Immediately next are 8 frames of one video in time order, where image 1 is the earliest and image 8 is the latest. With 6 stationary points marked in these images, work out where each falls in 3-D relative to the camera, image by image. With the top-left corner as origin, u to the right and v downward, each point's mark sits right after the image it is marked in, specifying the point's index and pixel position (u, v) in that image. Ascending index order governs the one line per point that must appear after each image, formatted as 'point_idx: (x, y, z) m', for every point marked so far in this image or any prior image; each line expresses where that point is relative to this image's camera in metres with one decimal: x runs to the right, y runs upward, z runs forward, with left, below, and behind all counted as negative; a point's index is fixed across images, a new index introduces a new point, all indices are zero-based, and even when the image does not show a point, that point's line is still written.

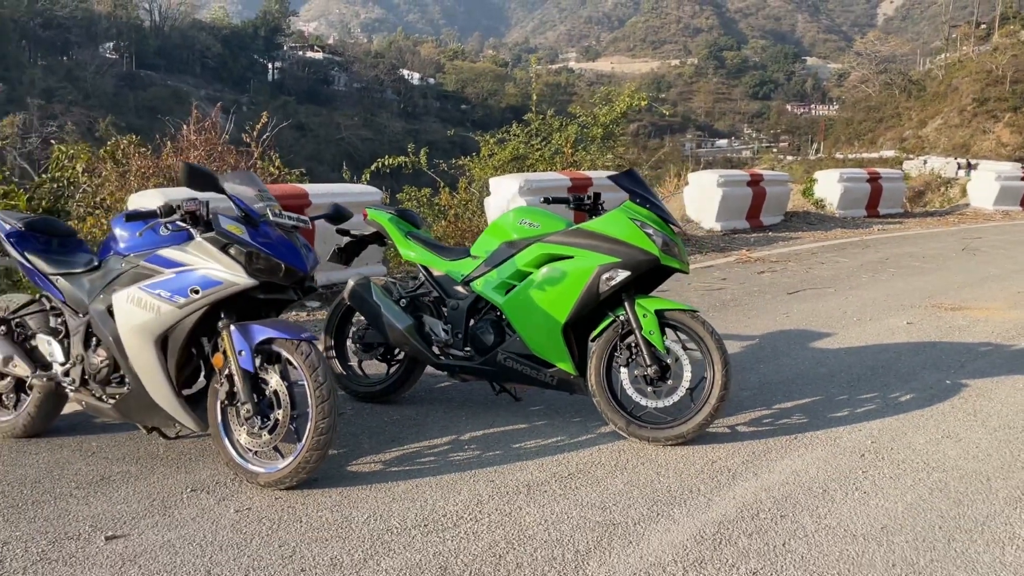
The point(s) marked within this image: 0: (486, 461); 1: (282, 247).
0: (-0.1, -0.8, +4.0) m
1: (-1.0, +0.2, +3.7) m
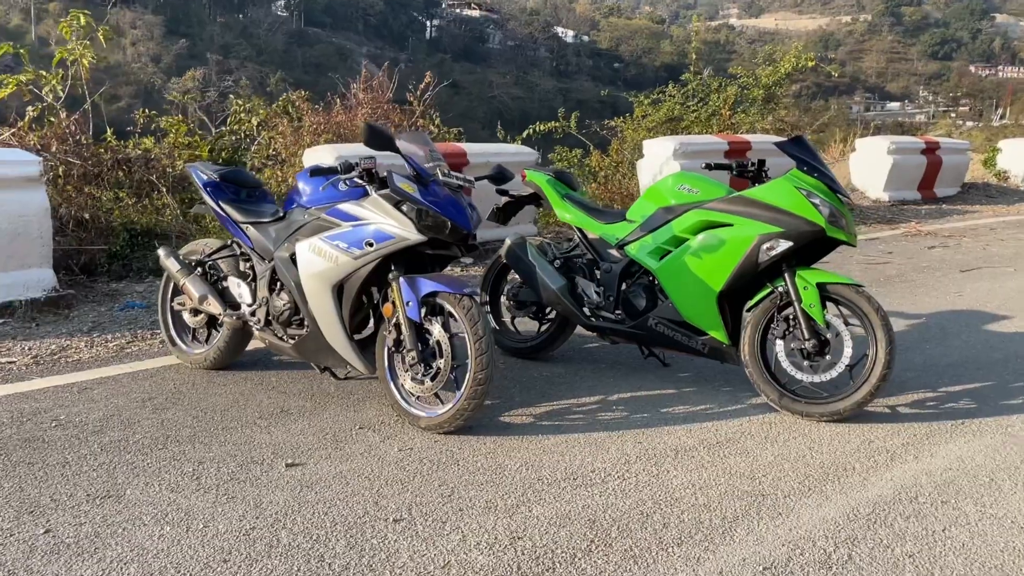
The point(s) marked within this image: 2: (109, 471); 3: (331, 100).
0: (+0.6, -0.7, +4.1) m
1: (-0.3, +0.4, +3.8) m
2: (-1.6, -0.7, +3.4) m
3: (-2.2, +2.3, +10.4) m
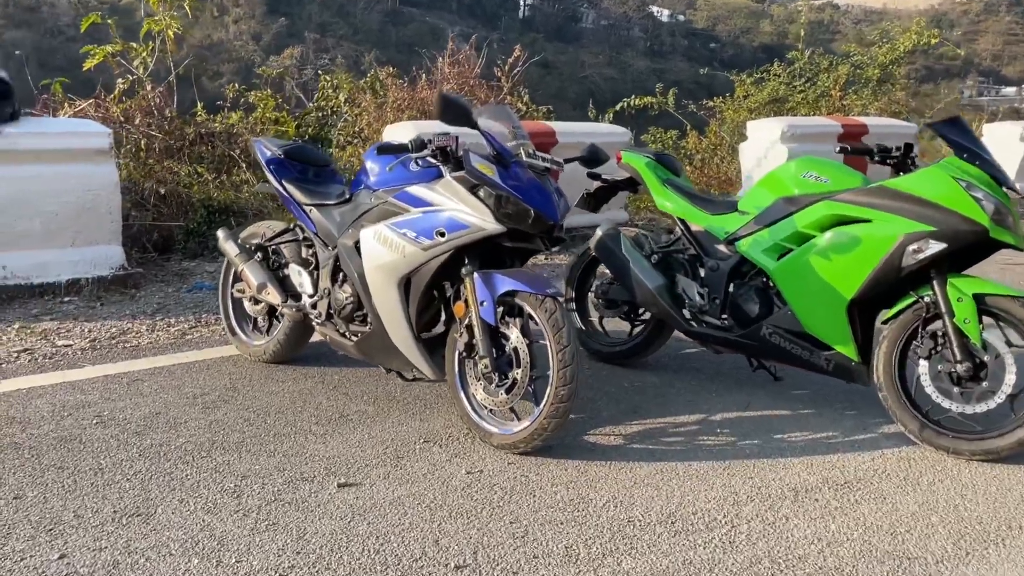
0: (+1.0, -0.7, +3.5) m
1: (+0.1, +0.4, +3.3) m
2: (-1.3, -0.7, +3.1) m
3: (-1.1, +2.5, +9.9) m
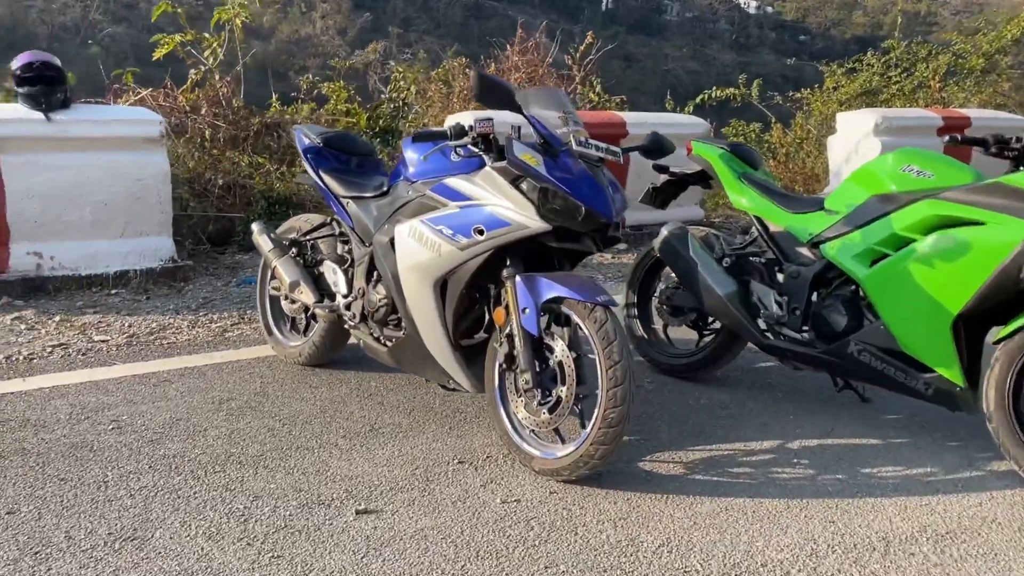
0: (+1.1, -0.7, +3.0) m
1: (+0.3, +0.3, +2.9) m
2: (-1.2, -0.7, +2.8) m
3: (-0.3, +2.5, +9.6) m
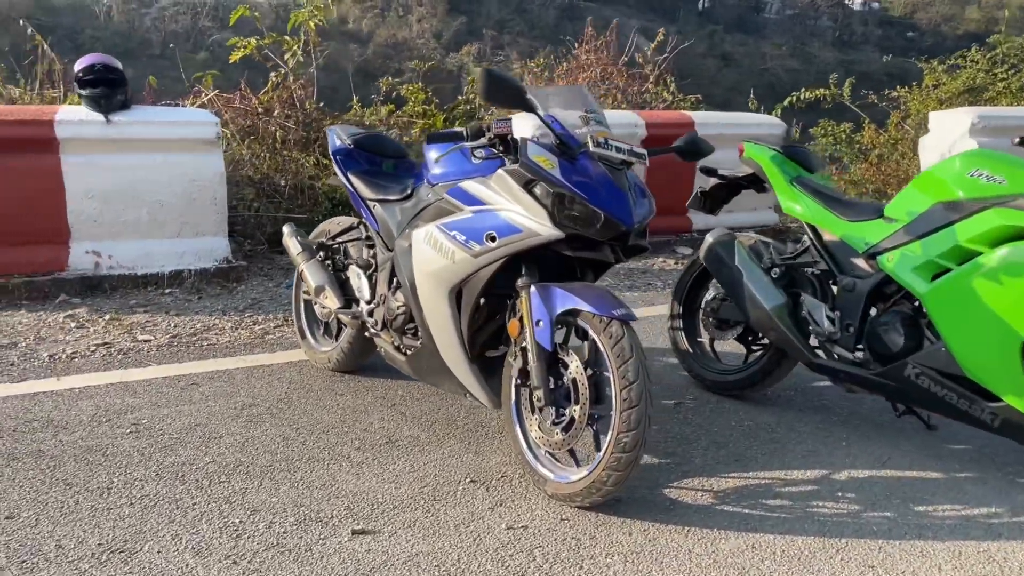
0: (+1.1, -0.8, +2.7) m
1: (+0.3, +0.3, +2.7) m
2: (-1.2, -0.7, +2.7) m
3: (+0.5, +2.5, +9.4) m
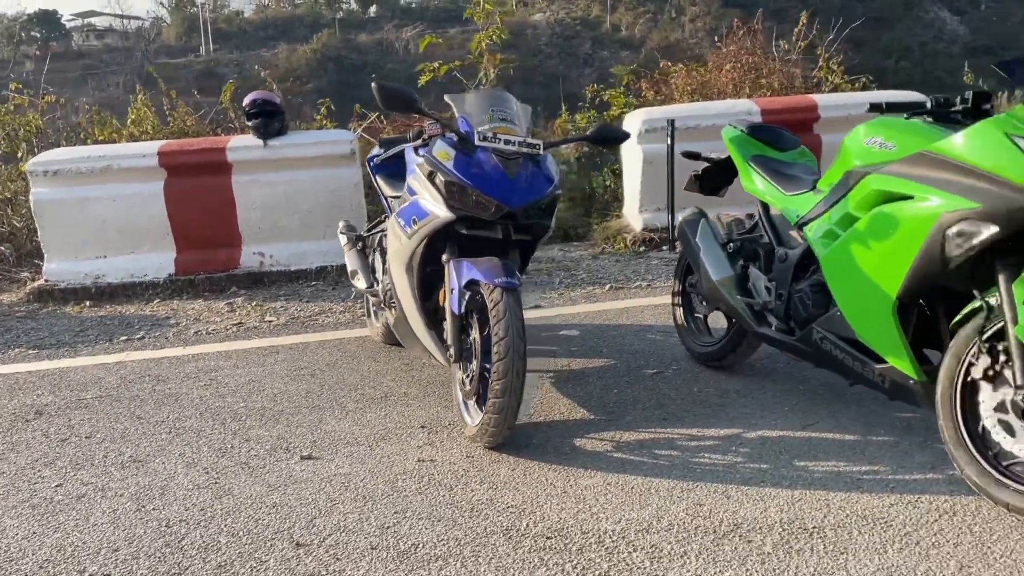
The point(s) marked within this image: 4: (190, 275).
0: (+0.8, -0.6, +2.9) m
1: (-0.1, +0.4, +3.2) m
2: (-1.4, -0.6, +3.7) m
3: (+2.2, +2.6, +9.5) m
4: (-2.4, +0.1, +6.5) m
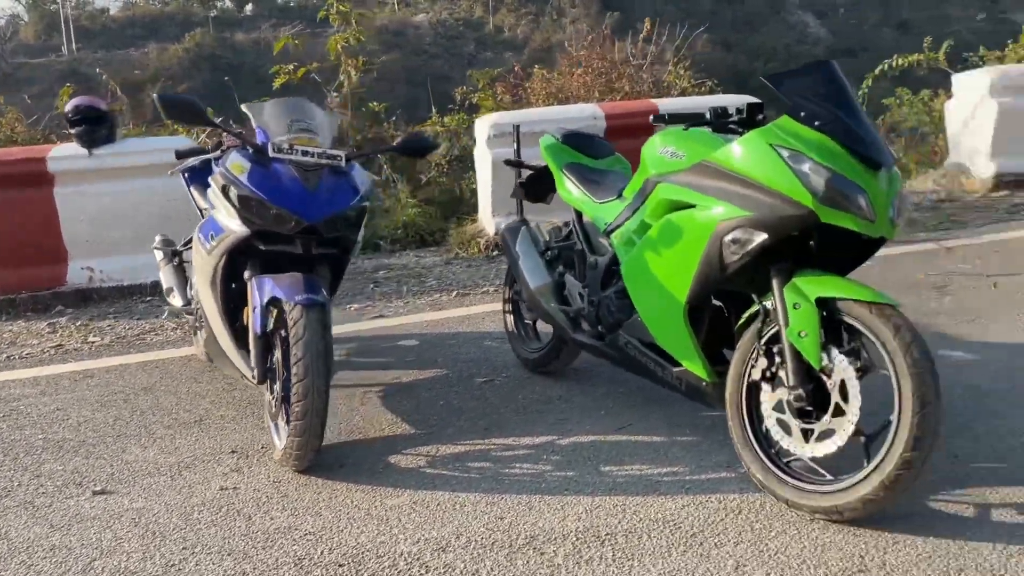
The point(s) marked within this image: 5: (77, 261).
0: (+0.1, -0.7, +2.9) m
1: (-0.8, +0.3, +3.1) m
2: (-2.2, -0.7, +3.4) m
3: (+0.6, +2.5, +9.6) m
4: (-3.6, 0.0, +6.0) m
5: (-3.3, +0.2, +6.4) m
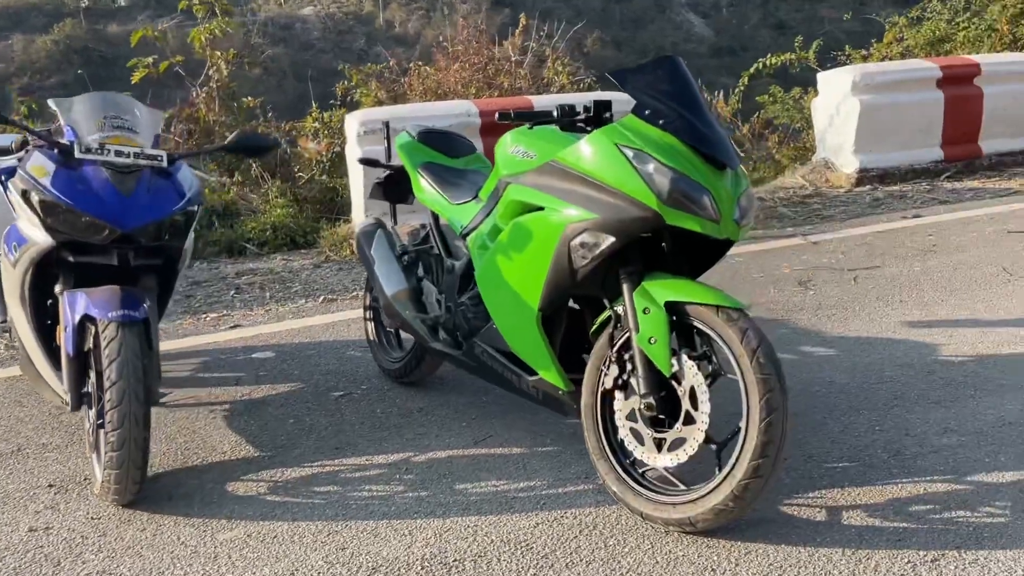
0: (-0.4, -0.7, +2.8) m
1: (-1.3, +0.3, +2.7) m
2: (-2.7, -0.8, +2.9) m
3: (-0.8, +2.5, +9.4) m
4: (-4.4, -0.1, +5.4) m
5: (-4.2, +0.1, +5.7) m
